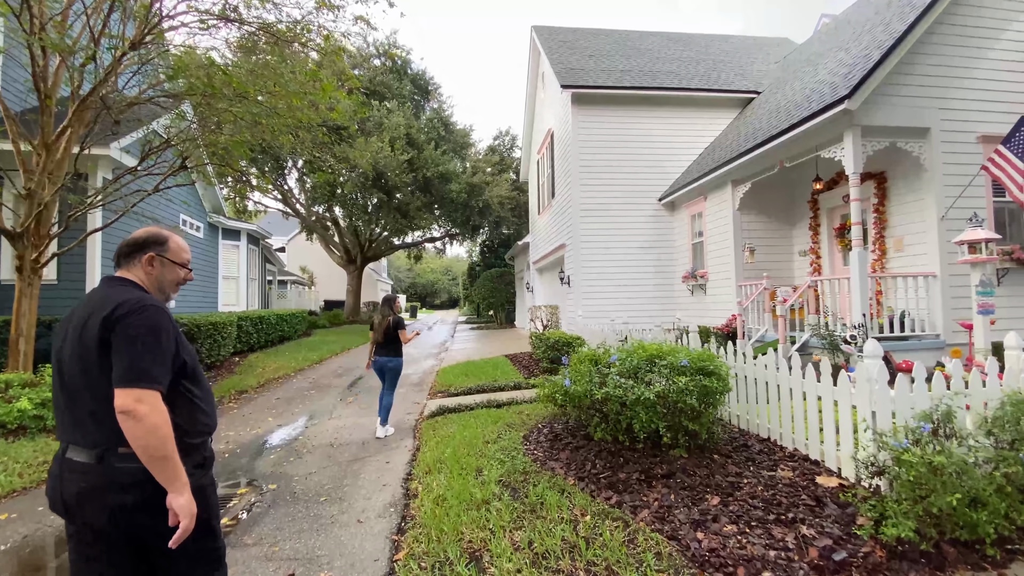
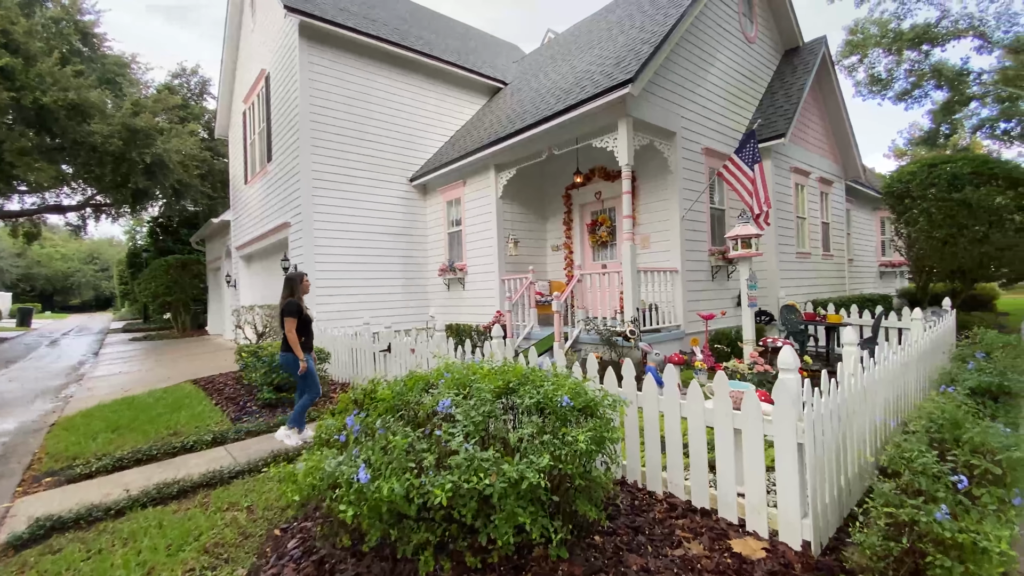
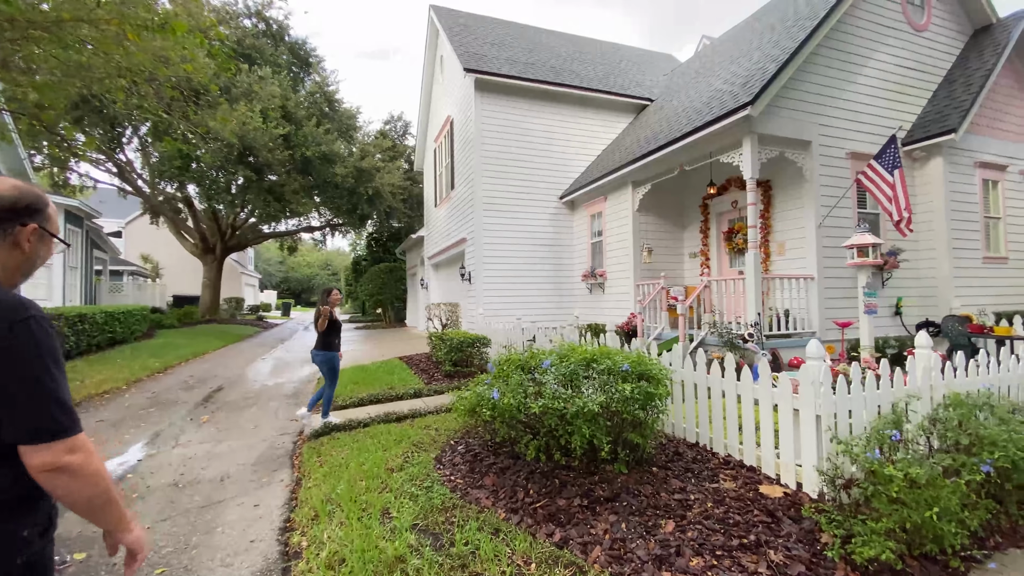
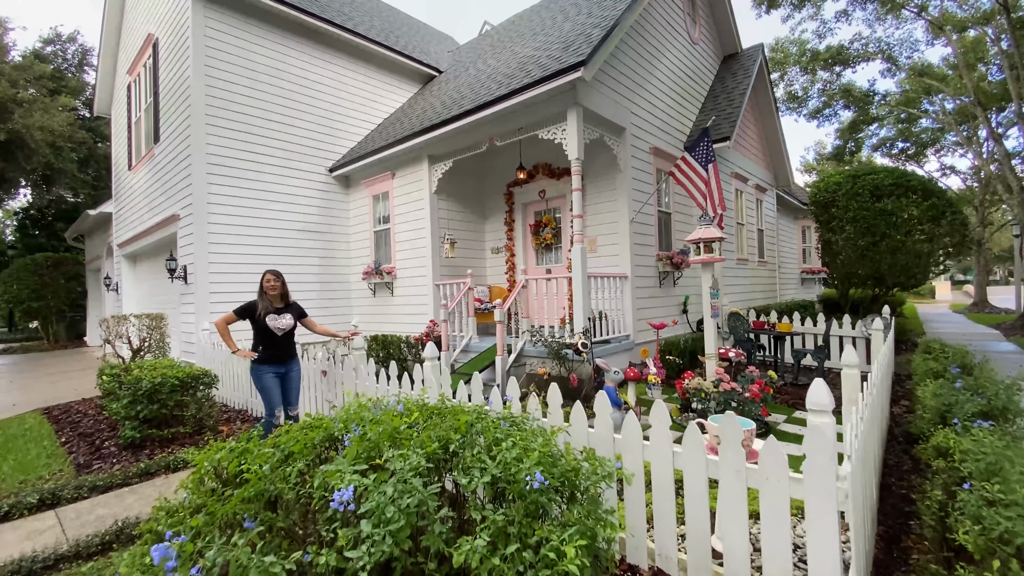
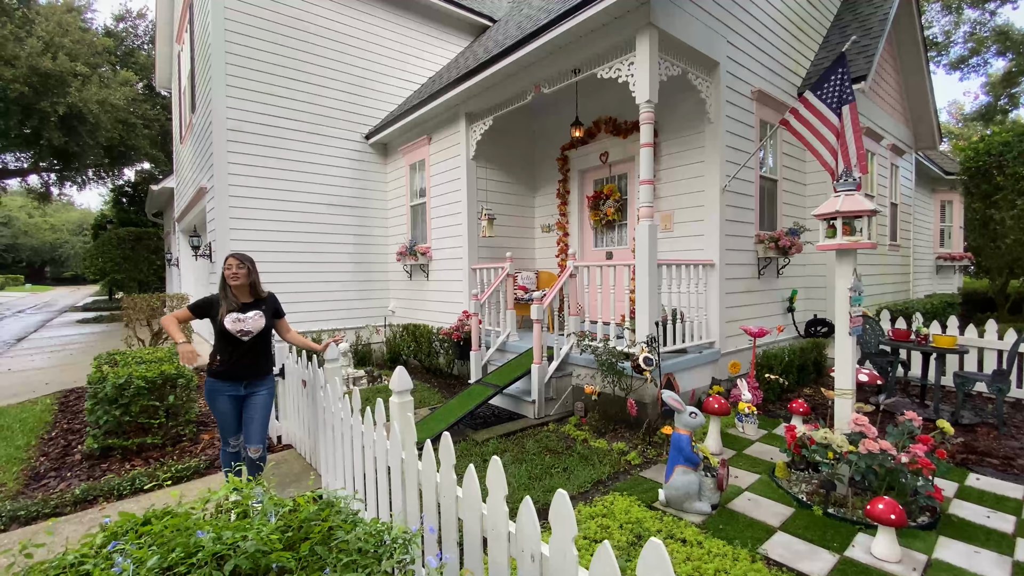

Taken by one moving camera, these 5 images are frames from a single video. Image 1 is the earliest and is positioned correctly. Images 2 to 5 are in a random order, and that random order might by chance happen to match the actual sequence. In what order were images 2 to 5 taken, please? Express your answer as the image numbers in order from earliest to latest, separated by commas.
3, 2, 4, 5
